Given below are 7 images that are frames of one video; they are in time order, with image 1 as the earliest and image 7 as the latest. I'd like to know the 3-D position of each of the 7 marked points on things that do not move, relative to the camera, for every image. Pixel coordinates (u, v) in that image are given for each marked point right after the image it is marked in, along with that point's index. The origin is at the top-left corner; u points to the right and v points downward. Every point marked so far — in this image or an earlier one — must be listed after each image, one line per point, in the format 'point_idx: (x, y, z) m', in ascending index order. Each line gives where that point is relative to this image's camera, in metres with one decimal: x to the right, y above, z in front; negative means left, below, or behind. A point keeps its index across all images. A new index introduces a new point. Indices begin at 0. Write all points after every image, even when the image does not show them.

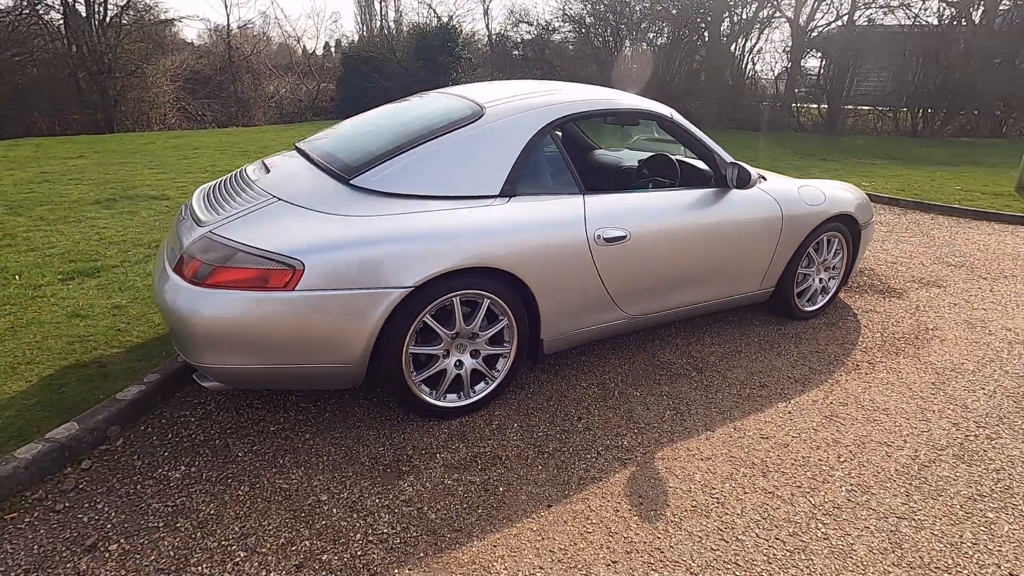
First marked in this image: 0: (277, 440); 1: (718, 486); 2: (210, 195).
0: (-1.0, -0.6, +2.3) m
1: (+0.8, -0.8, +2.1) m
2: (-1.4, +0.5, +2.7) m
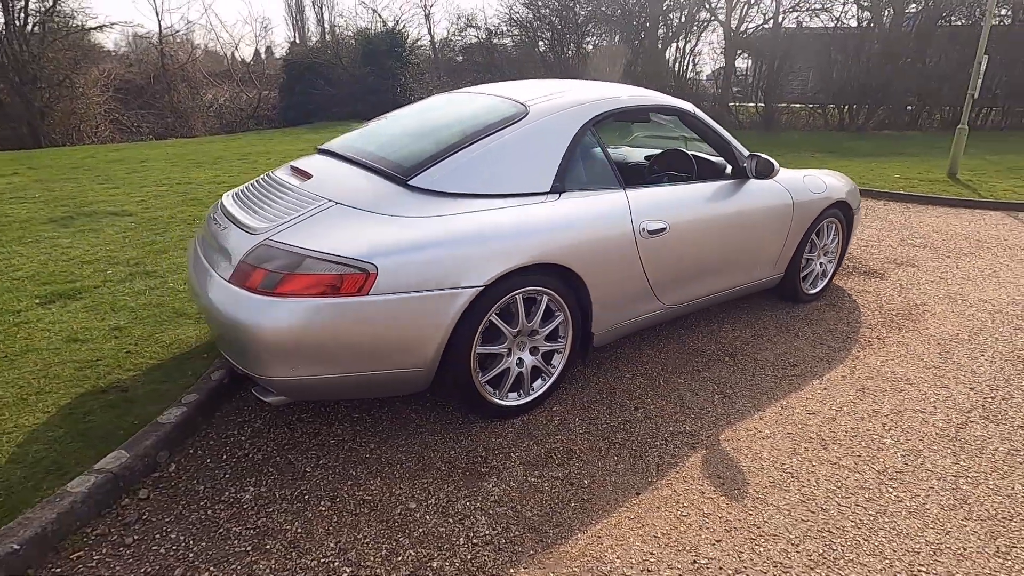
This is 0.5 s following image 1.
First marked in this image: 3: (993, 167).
0: (-0.7, -0.7, +2.2) m
1: (+1.1, -0.7, +2.2) m
2: (-1.2, +0.4, +2.6) m
3: (+10.0, +2.5, +11.2) m
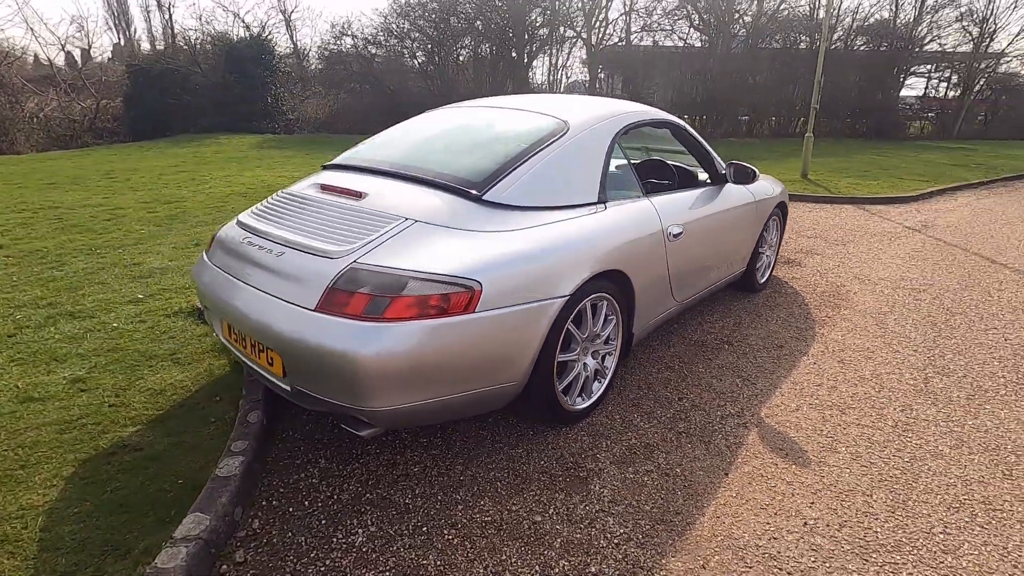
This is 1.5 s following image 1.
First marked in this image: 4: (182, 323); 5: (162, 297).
0: (-0.3, -0.7, +2.1) m
1: (+1.5, -0.7, +2.5) m
2: (-1.0, +0.3, +2.4) m
3: (+7.8, +3.0, +13.4) m
4: (-2.1, -0.2, +3.4) m
5: (-2.6, -0.1, +3.9) m
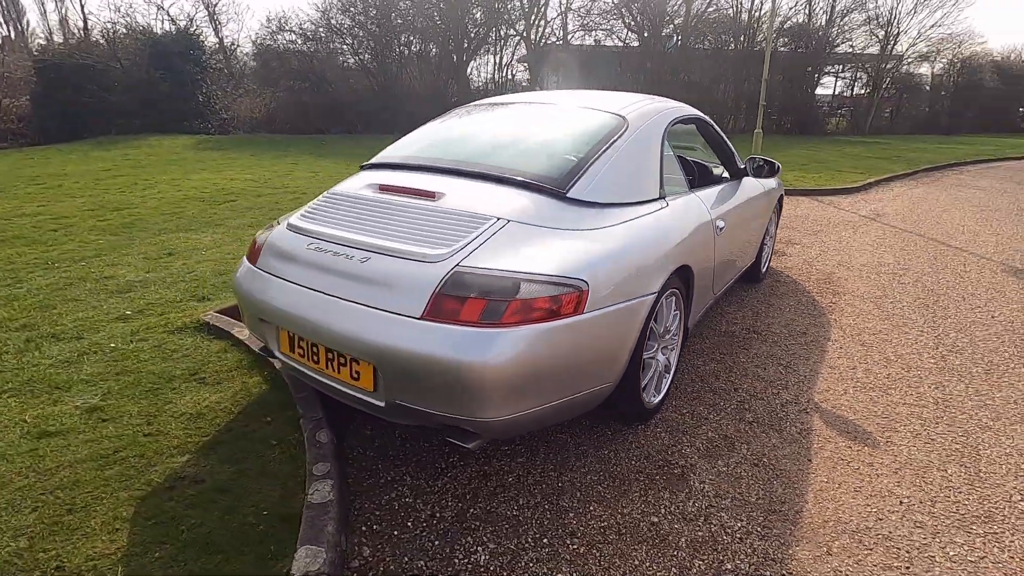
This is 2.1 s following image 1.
0: (+0.1, -0.8, +2.0) m
1: (+1.8, -0.6, +2.7) m
2: (-0.7, +0.3, +2.2) m
3: (+6.7, +3.3, +14.1) m
4: (-1.9, -0.3, +3.1) m
5: (-2.4, -0.2, +3.6) m
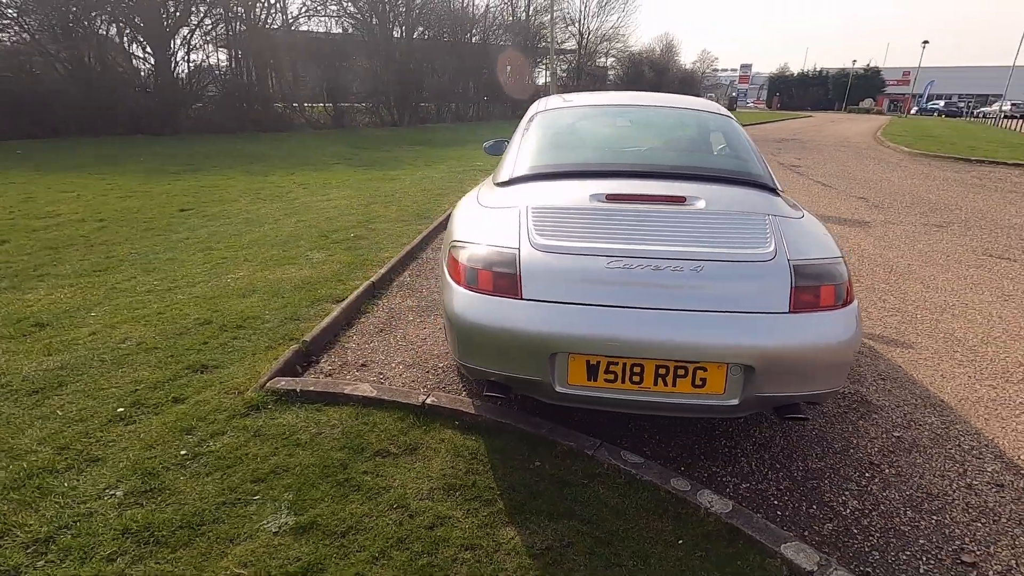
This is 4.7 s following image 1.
0: (+1.3, -0.7, +2.4) m
1: (+2.5, -0.2, +3.7) m
2: (+0.4, +0.2, +2.1) m
3: (+1.1, +4.2, +15.9) m
4: (-1.0, -0.6, +2.4) m
5: (-1.7, -0.6, +2.6) m
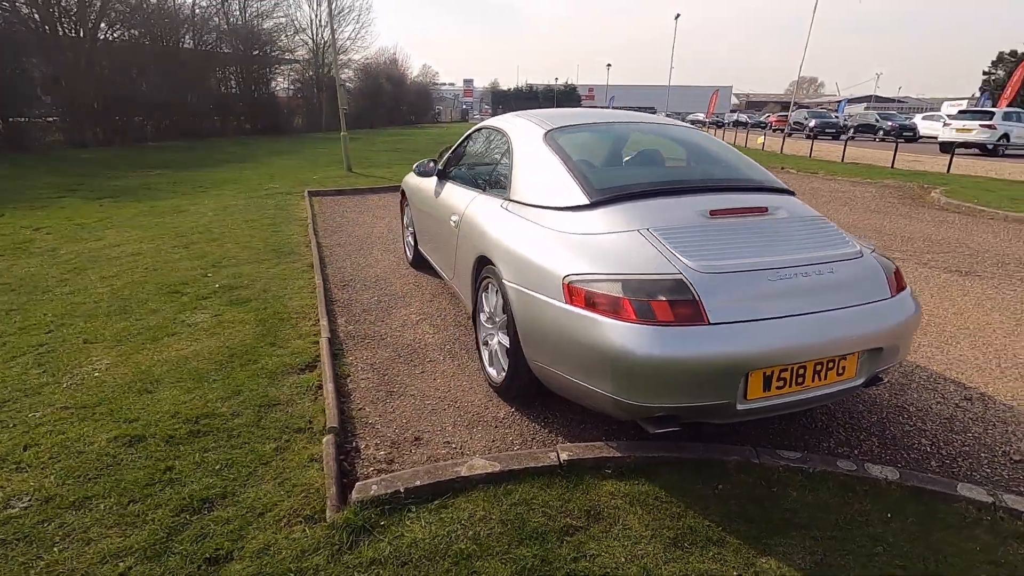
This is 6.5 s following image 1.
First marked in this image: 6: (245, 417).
0: (+1.8, -0.6, +2.8) m
1: (+2.2, -0.1, +4.5) m
2: (+0.9, +0.1, +2.2) m
3: (-4.9, +3.5, +14.9) m
4: (-0.3, -0.8, +1.9) m
5: (-1.0, -0.9, +1.8) m
6: (-1.3, -0.6, +2.6) m
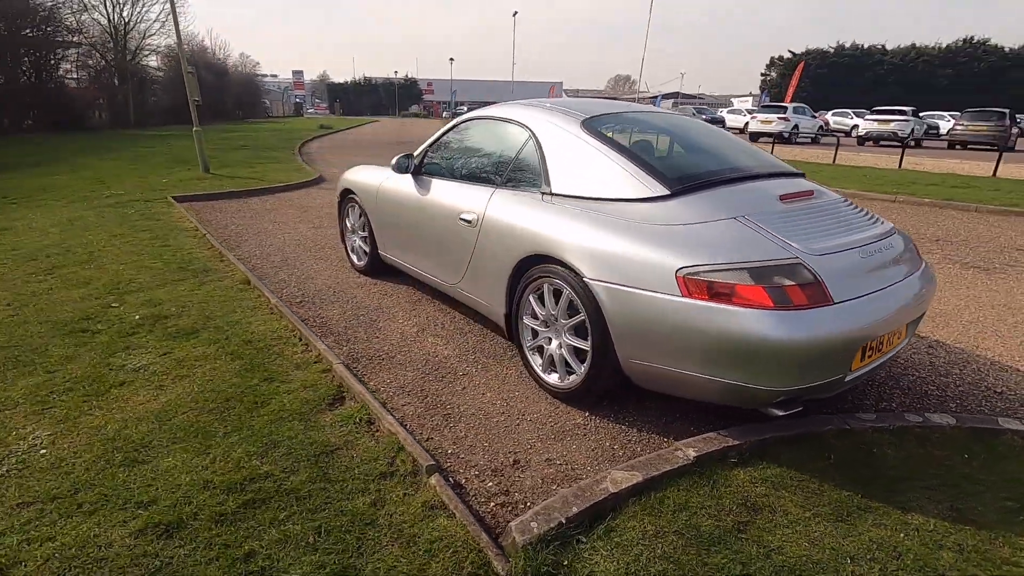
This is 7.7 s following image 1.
0: (+2.0, -0.4, +3.2) m
1: (+2.0, +0.1, +4.9) m
2: (+1.3, +0.2, +2.3) m
3: (-8.0, +3.0, +12.9) m
4: (+0.3, -0.9, +1.8) m
5: (-0.3, -1.0, +1.4) m
6: (-0.8, -0.7, +2.1) m
